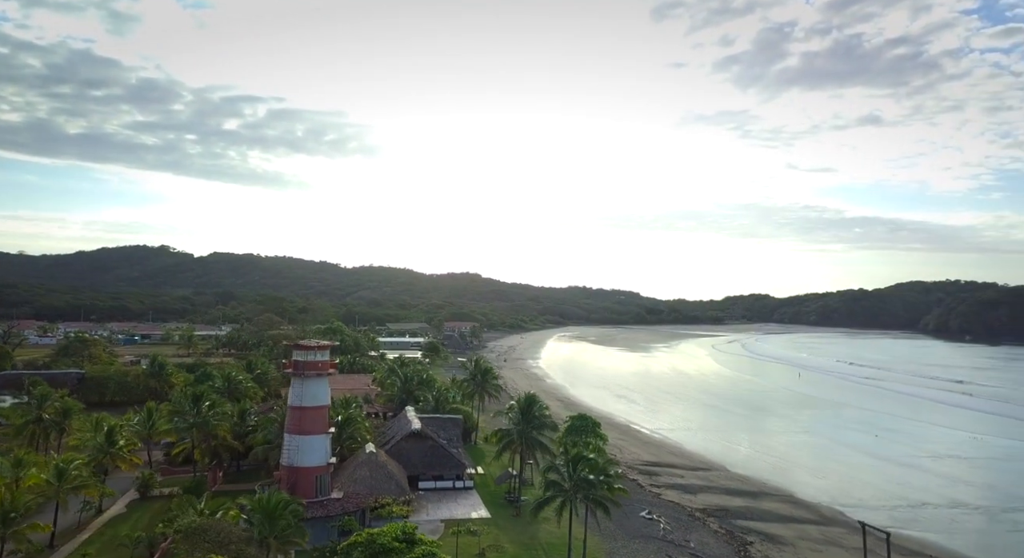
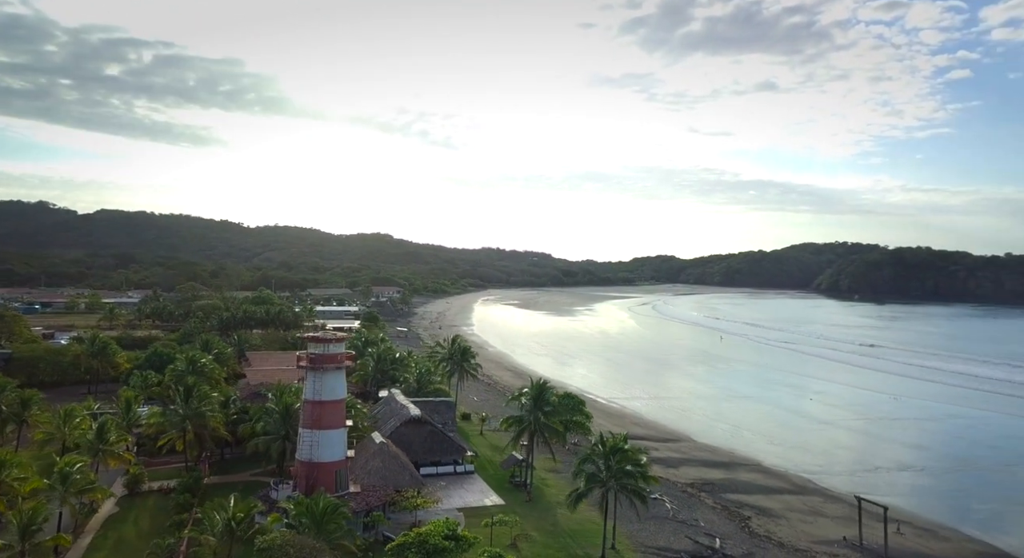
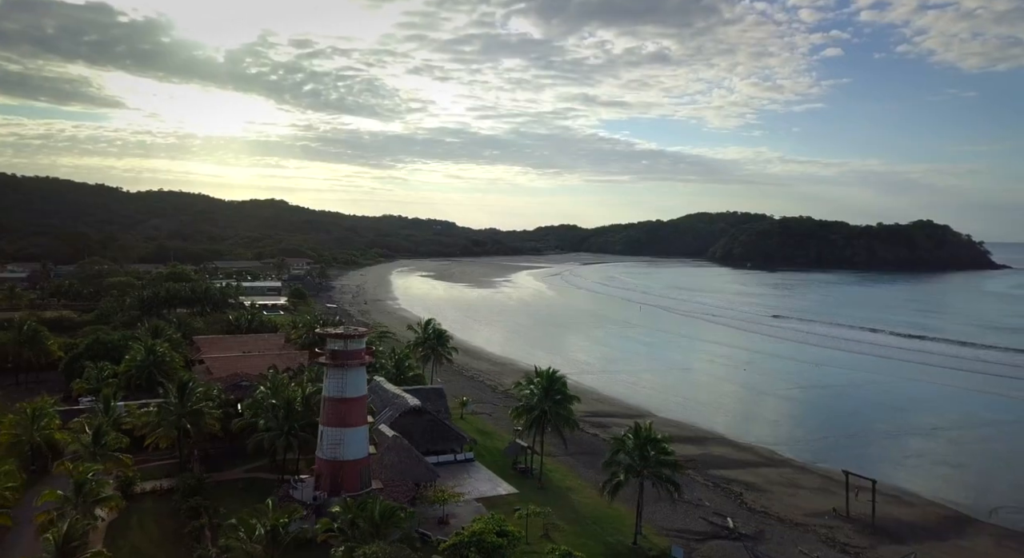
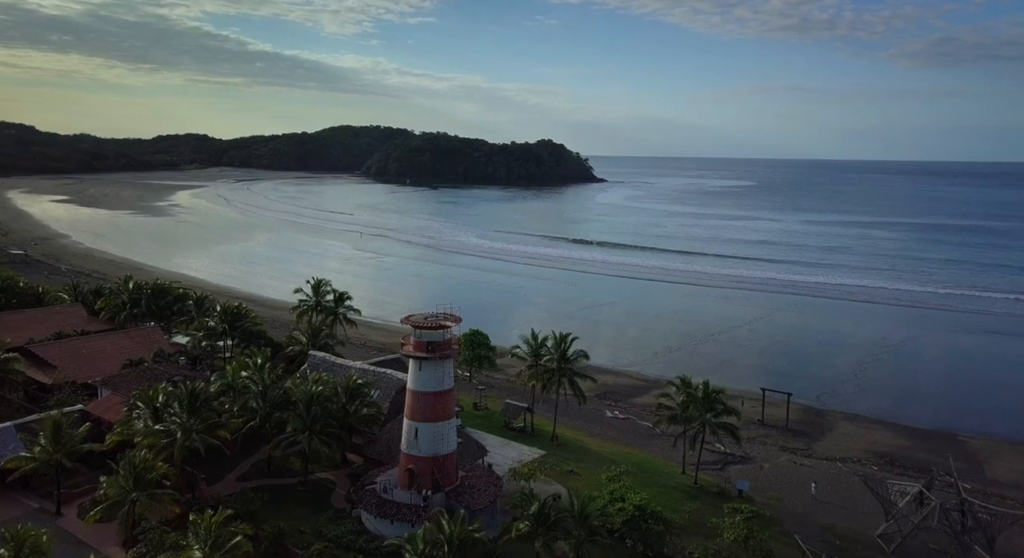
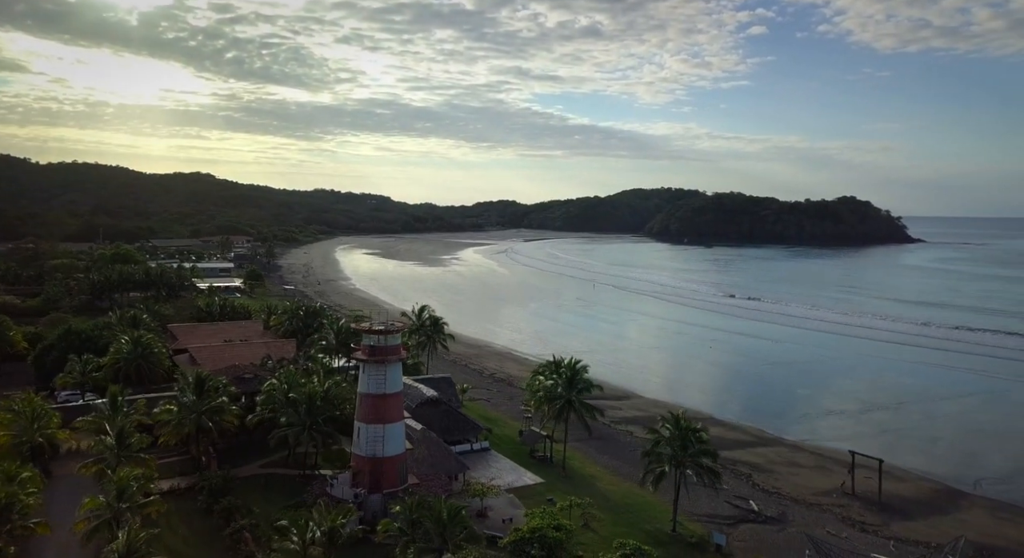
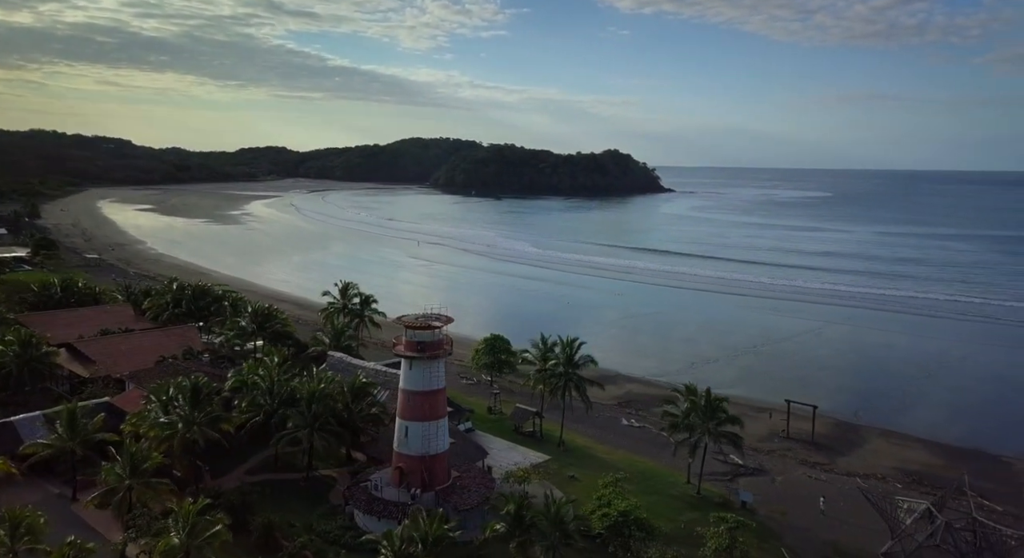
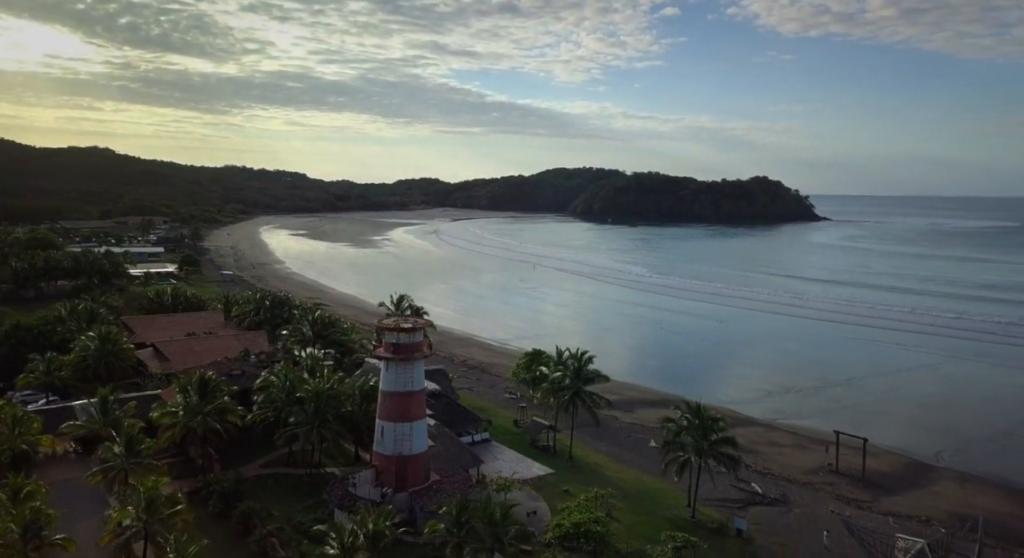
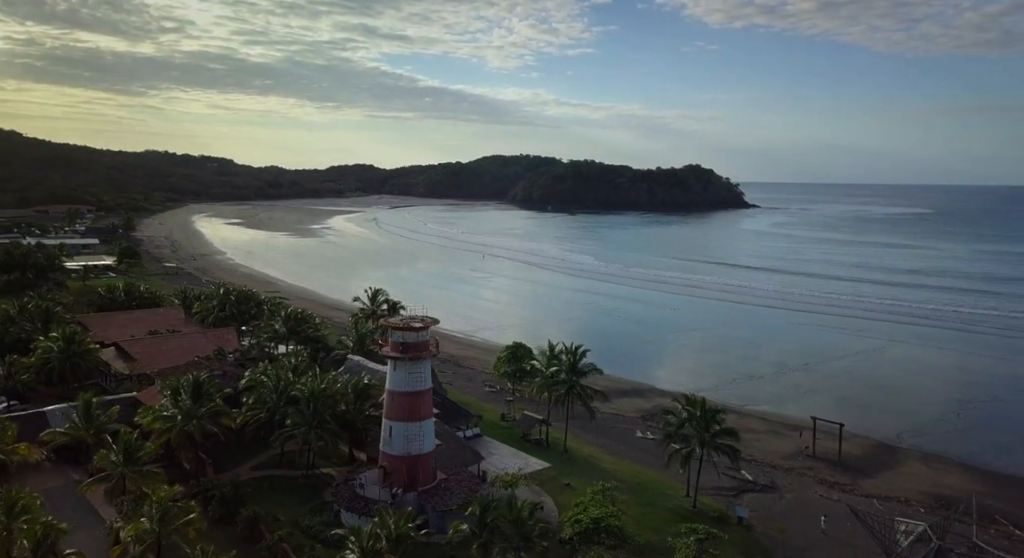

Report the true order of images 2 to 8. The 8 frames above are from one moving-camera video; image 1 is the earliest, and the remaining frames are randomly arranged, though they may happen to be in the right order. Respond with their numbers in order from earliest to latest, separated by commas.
2, 3, 5, 7, 8, 6, 4
